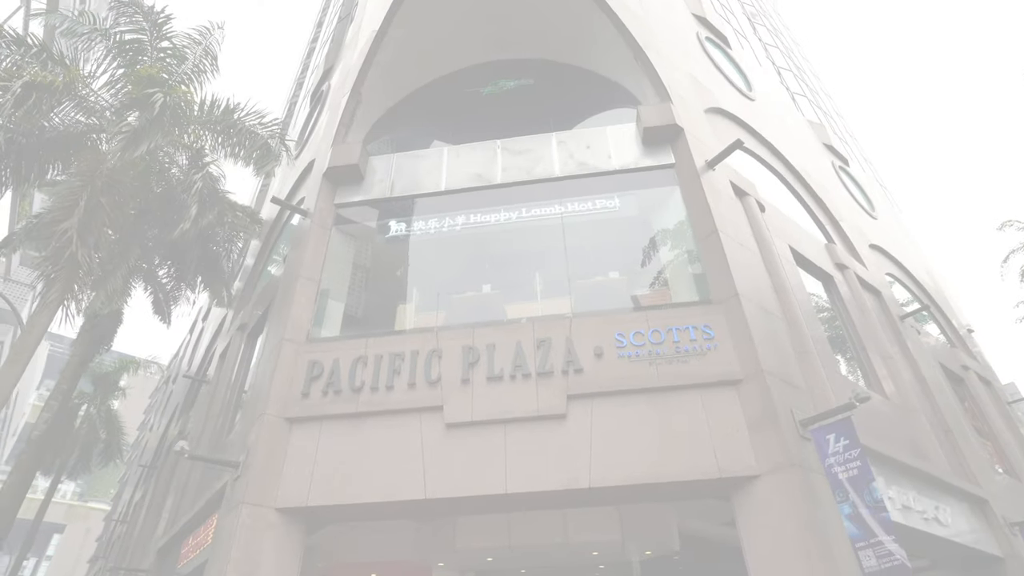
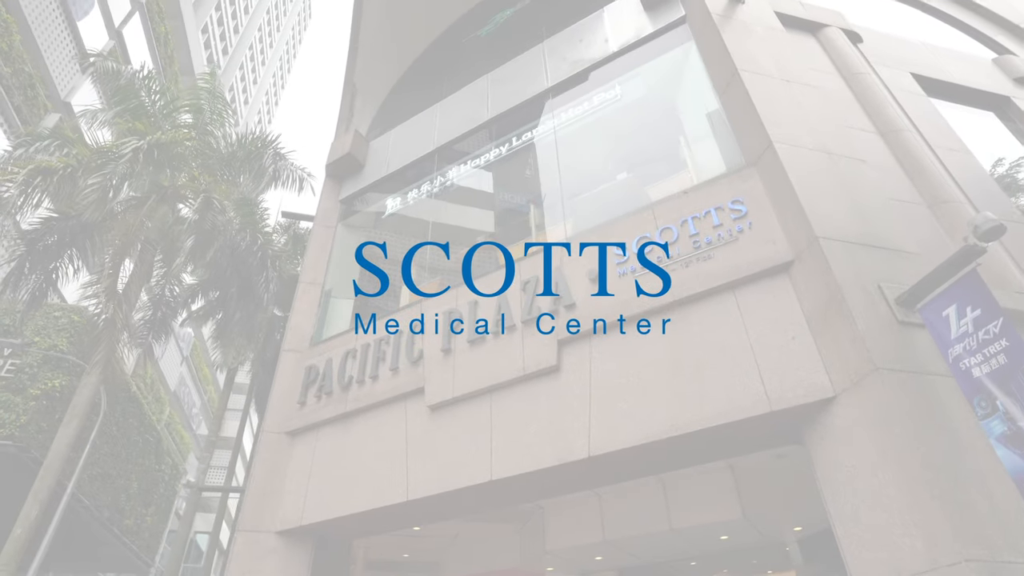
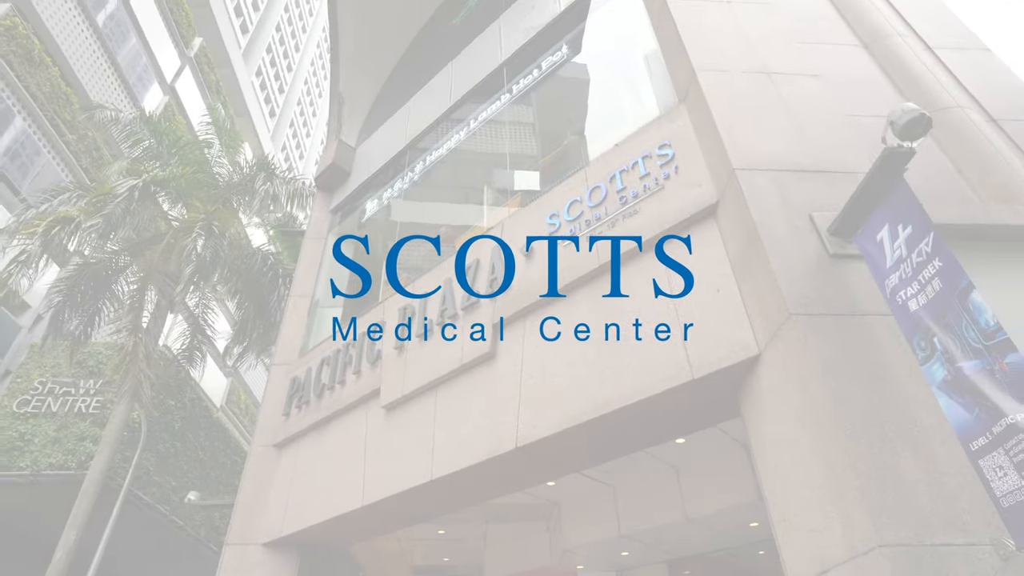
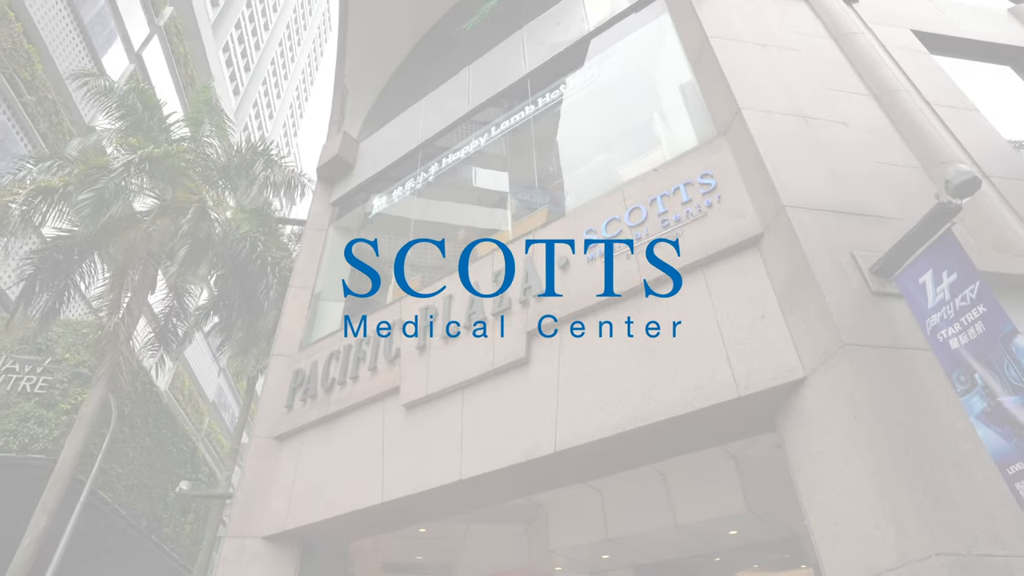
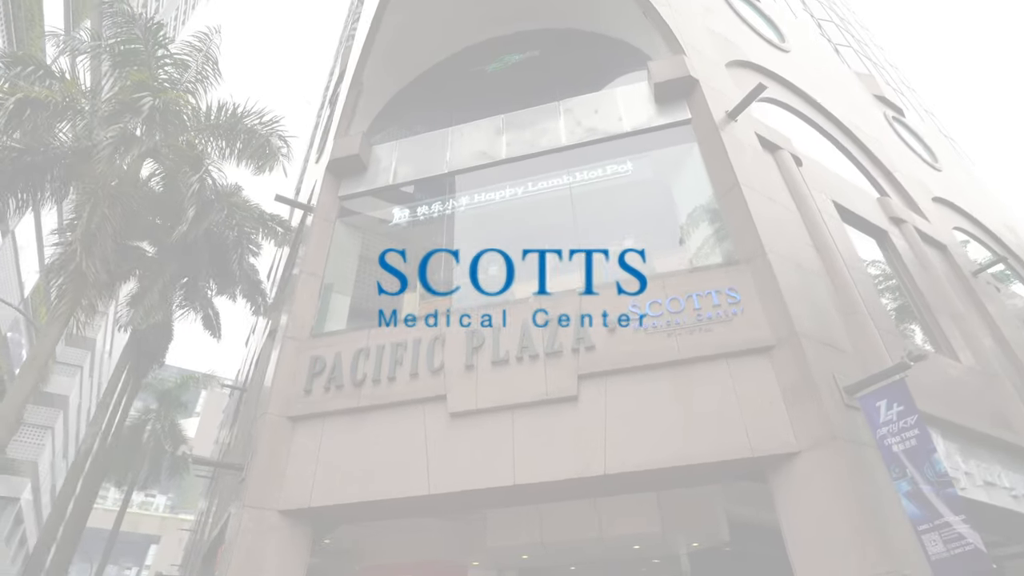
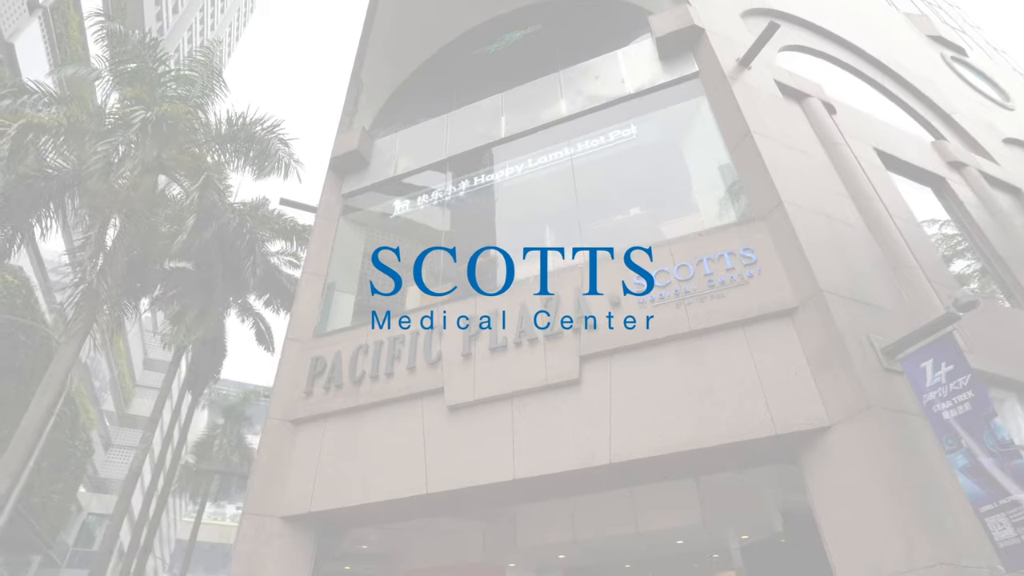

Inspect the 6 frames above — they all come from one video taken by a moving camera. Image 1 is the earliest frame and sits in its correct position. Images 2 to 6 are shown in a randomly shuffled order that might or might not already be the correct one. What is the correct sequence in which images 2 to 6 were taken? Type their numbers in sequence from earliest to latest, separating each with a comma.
5, 6, 2, 4, 3
